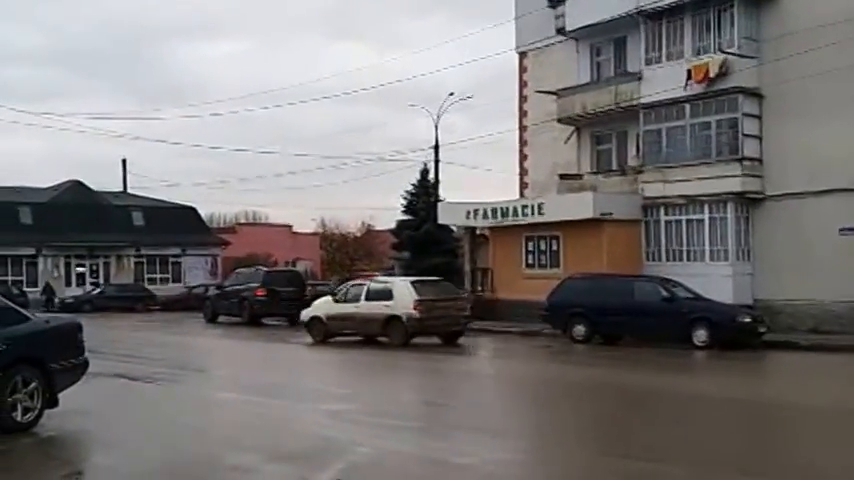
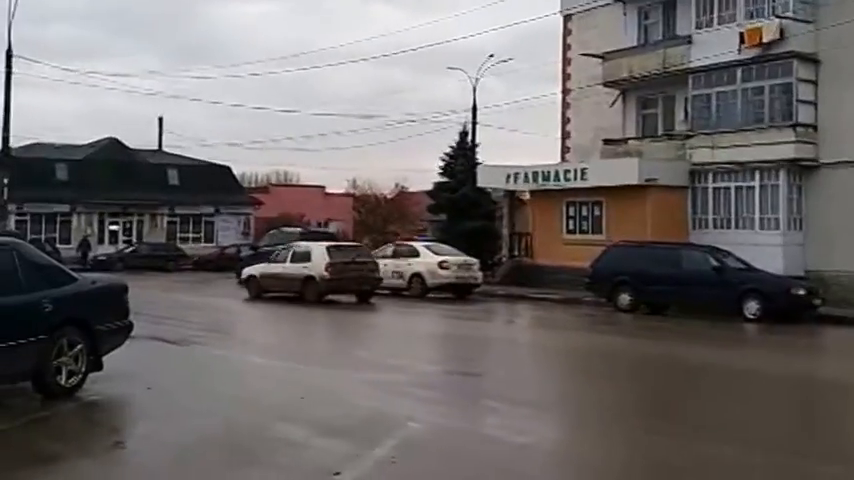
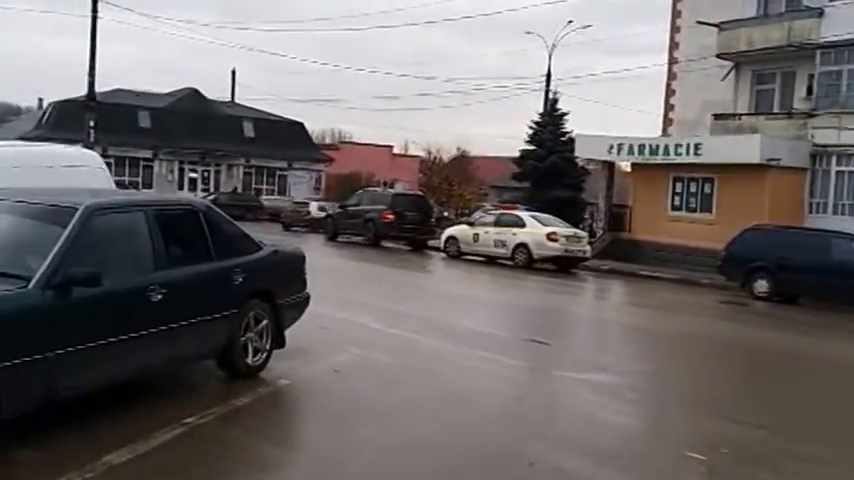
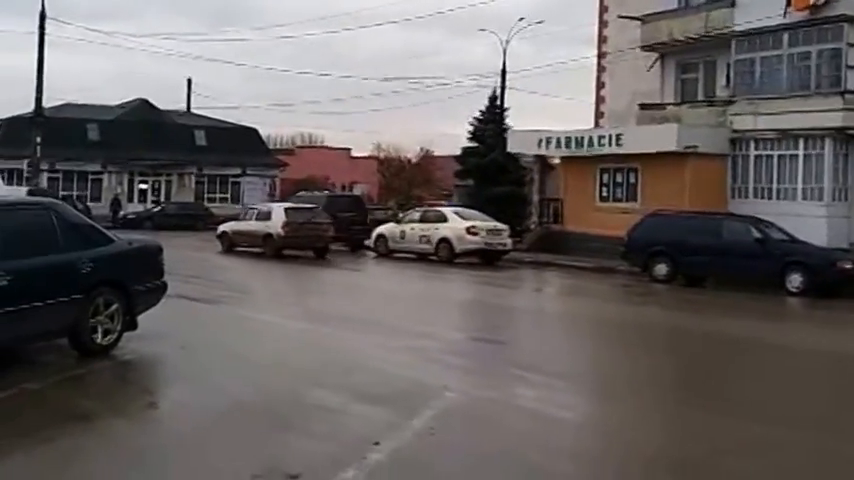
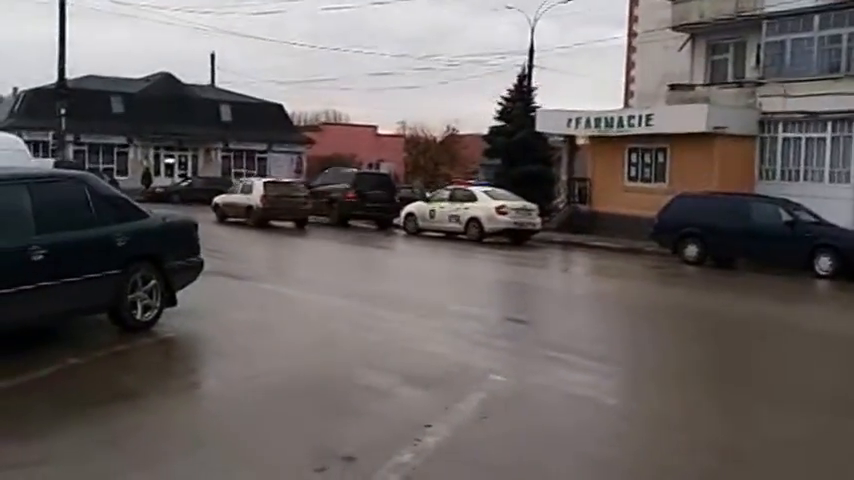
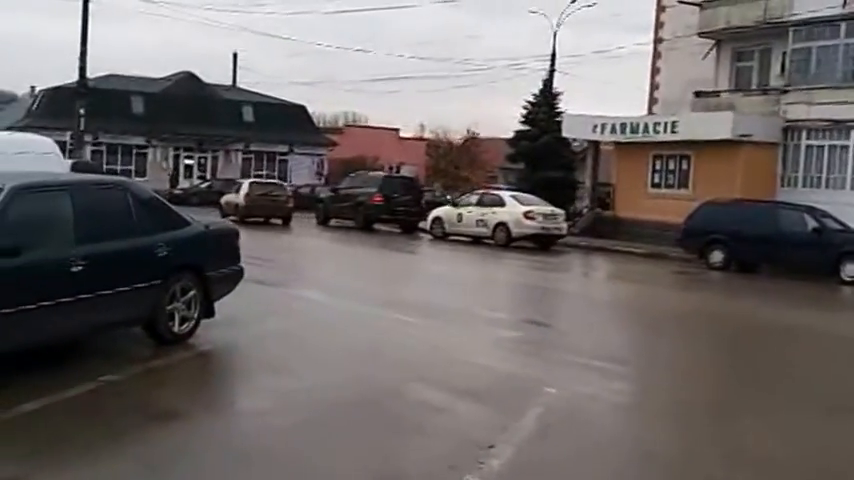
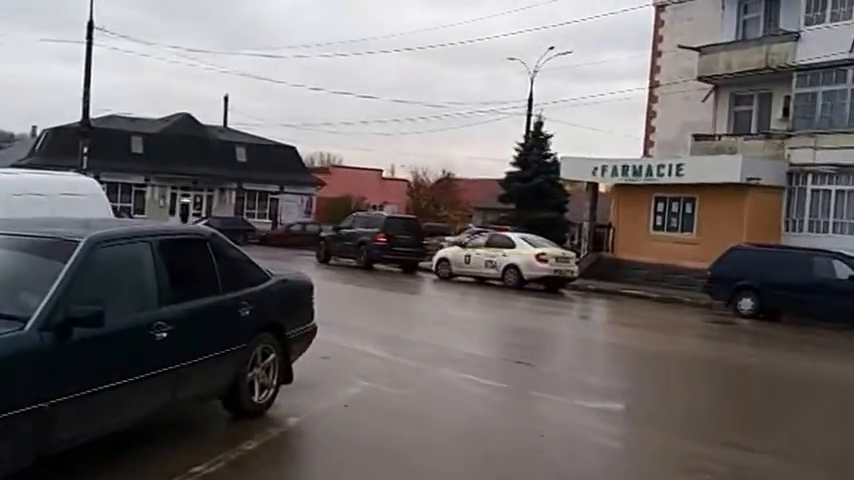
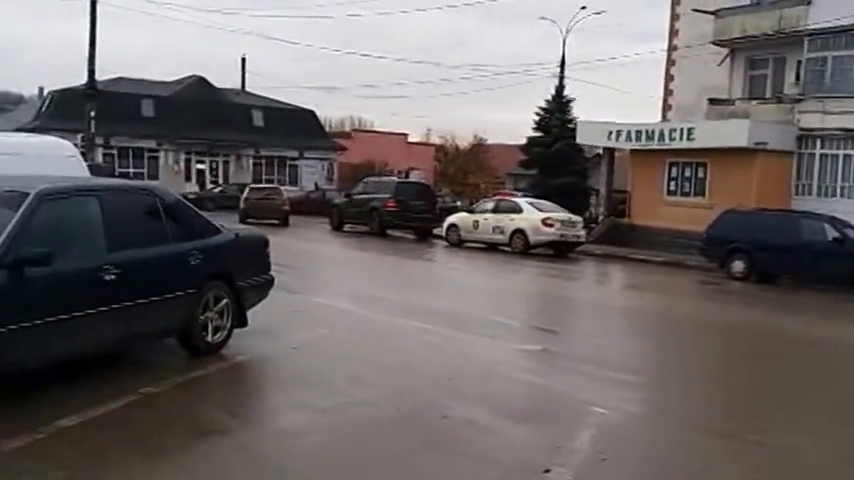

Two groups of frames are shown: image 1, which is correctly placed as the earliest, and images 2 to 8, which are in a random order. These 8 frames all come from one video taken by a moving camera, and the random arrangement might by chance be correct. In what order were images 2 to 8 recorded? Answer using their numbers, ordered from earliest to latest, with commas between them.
2, 4, 5, 6, 8, 3, 7
